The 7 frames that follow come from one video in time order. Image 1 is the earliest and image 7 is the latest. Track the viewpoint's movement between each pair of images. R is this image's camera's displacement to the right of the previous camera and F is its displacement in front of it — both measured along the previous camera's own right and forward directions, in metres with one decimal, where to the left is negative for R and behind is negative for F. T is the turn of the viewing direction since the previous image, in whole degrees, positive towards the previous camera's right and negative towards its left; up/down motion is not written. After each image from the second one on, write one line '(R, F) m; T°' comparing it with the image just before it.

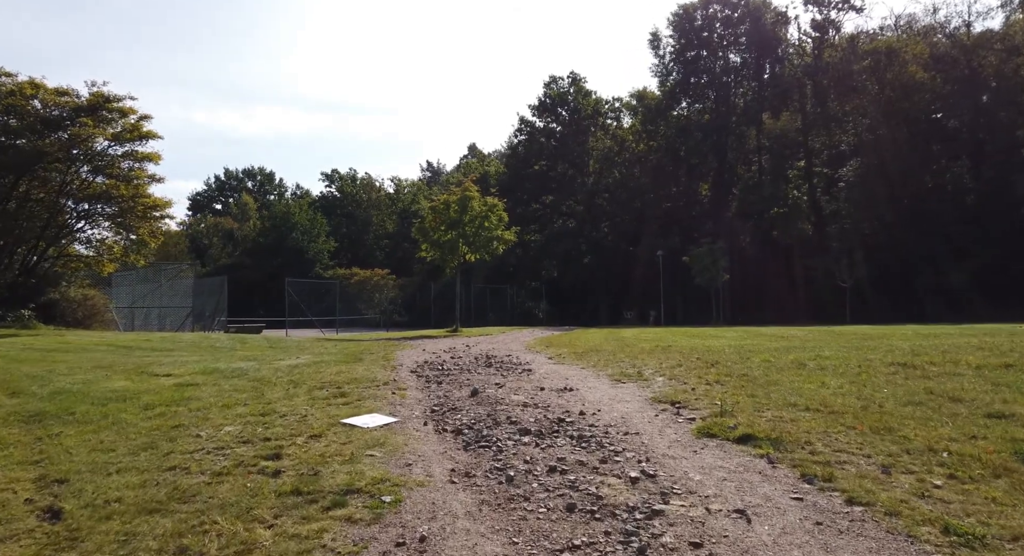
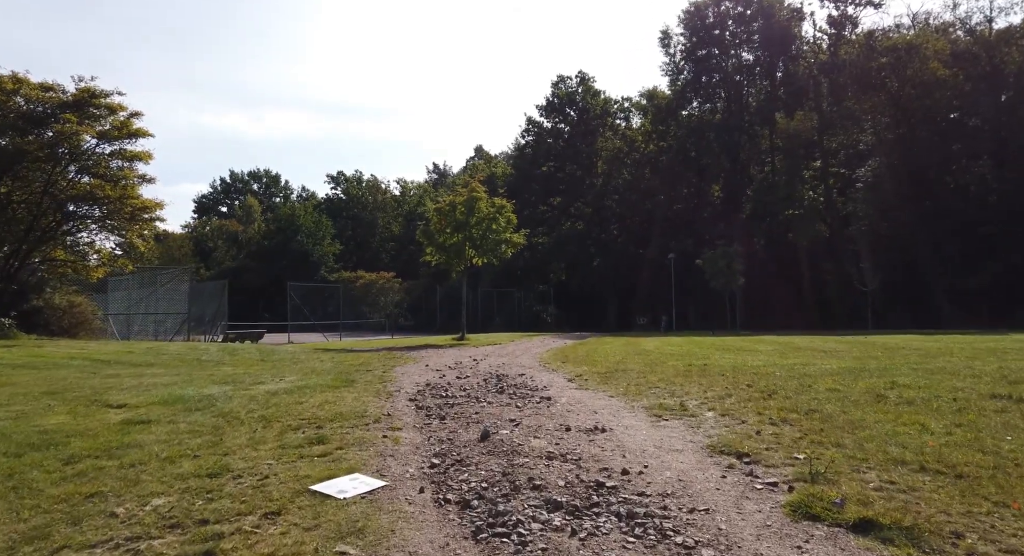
(-0.1, +1.3) m; -1°
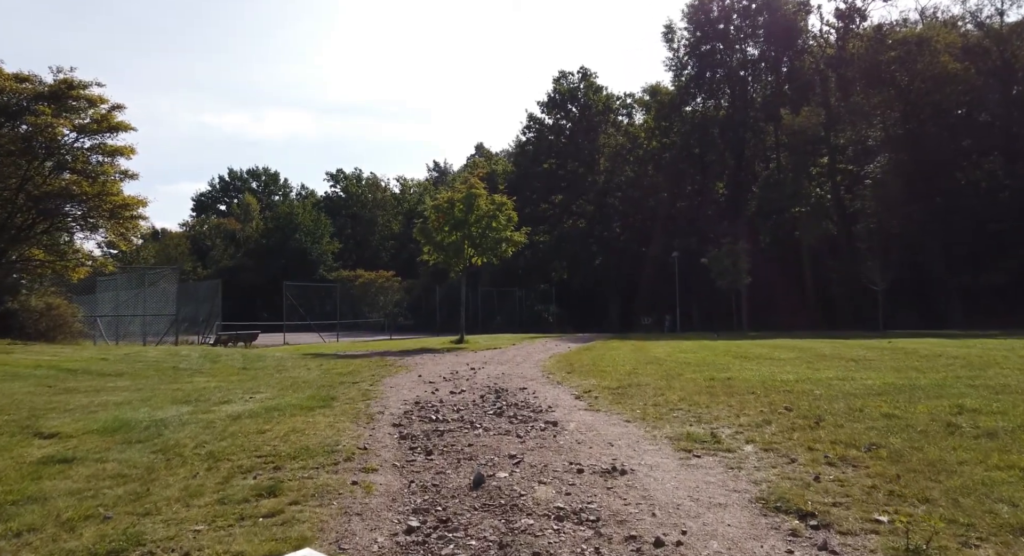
(0.0, +1.0) m; 0°
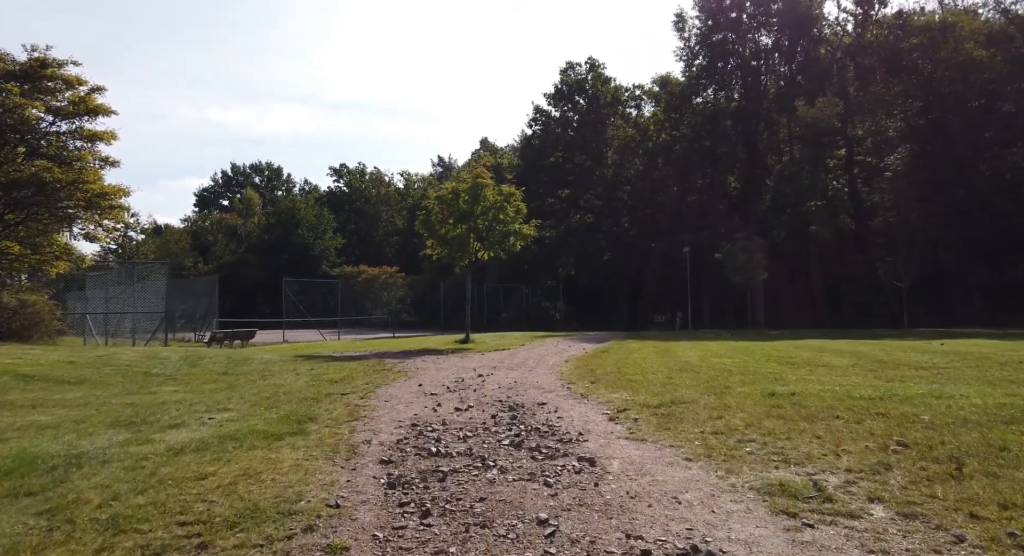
(-0.1, +1.5) m; 0°
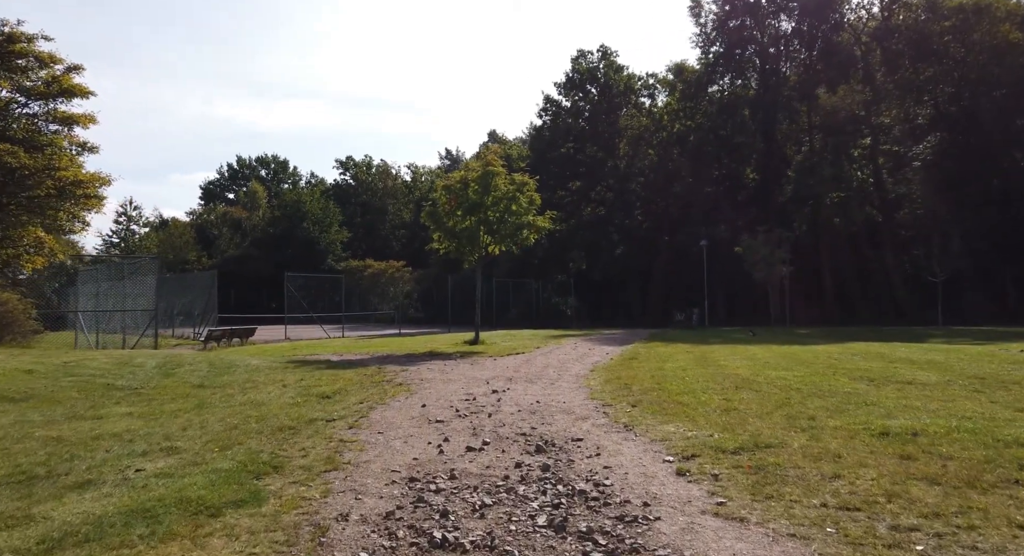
(-0.2, +1.7) m; -1°
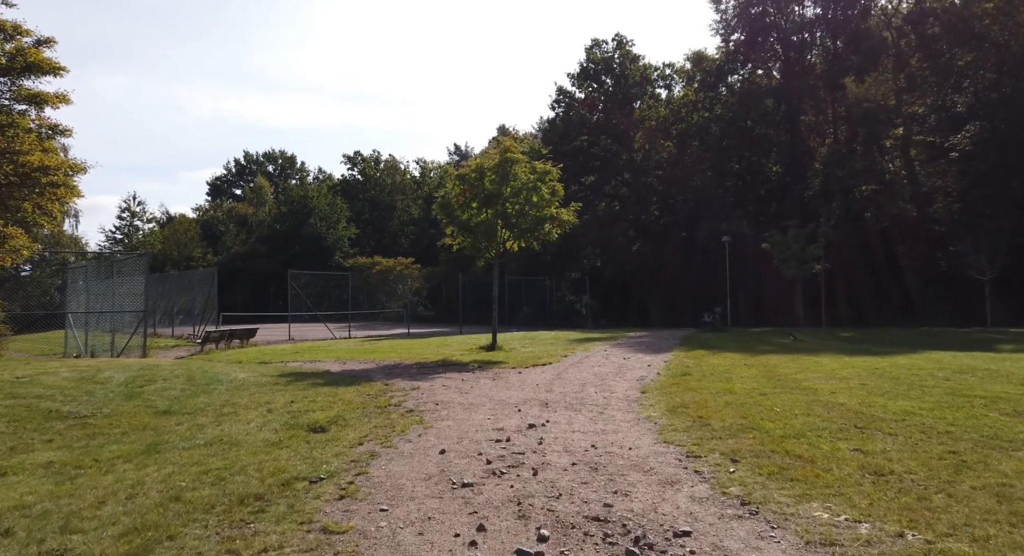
(-0.4, +2.1) m; -1°
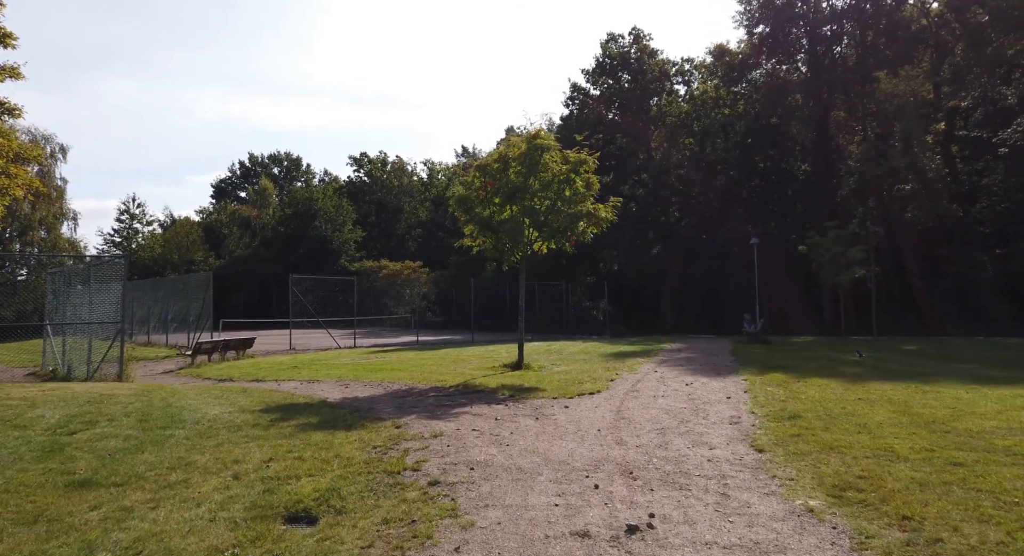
(-0.6, +2.7) m; -1°
